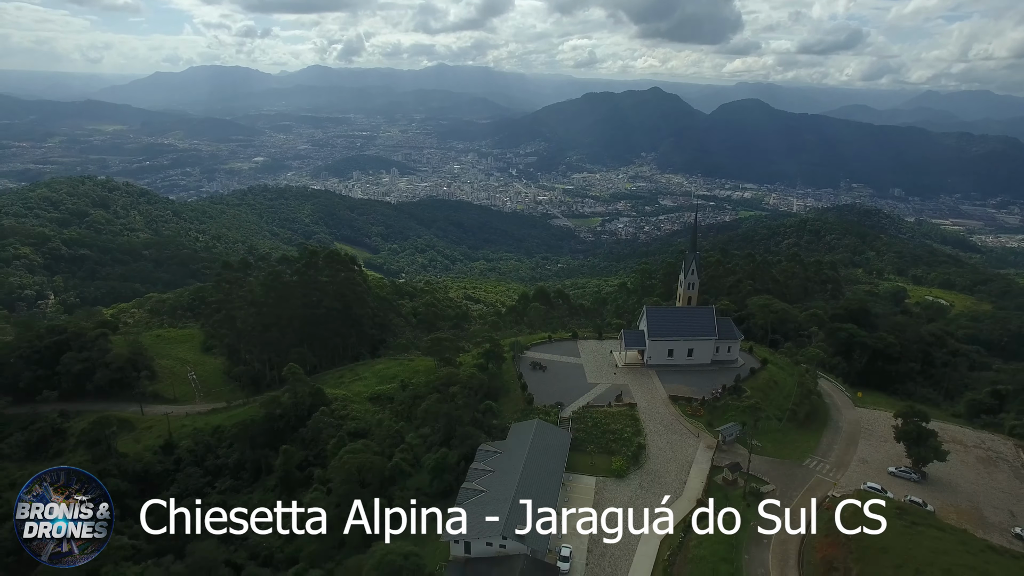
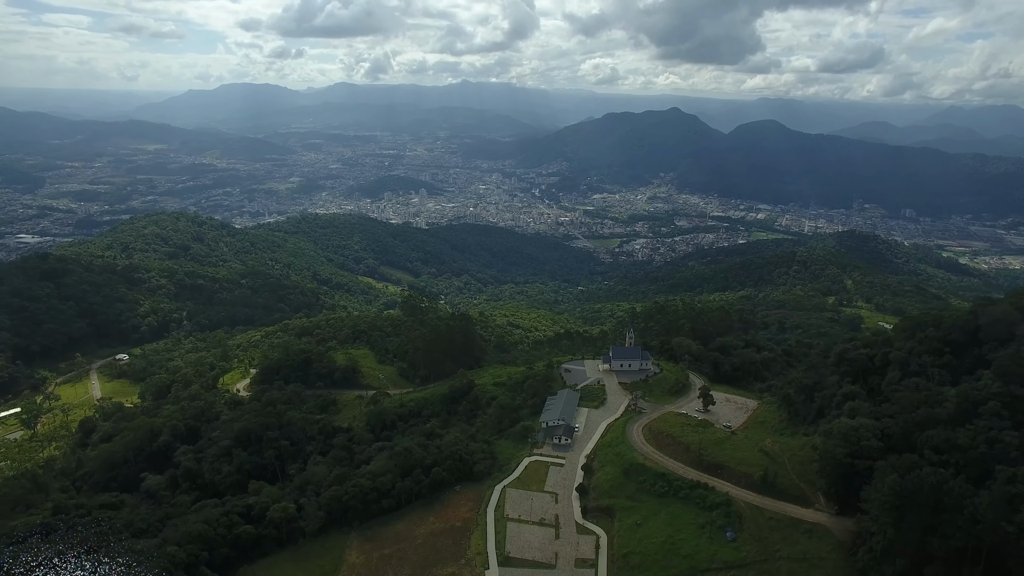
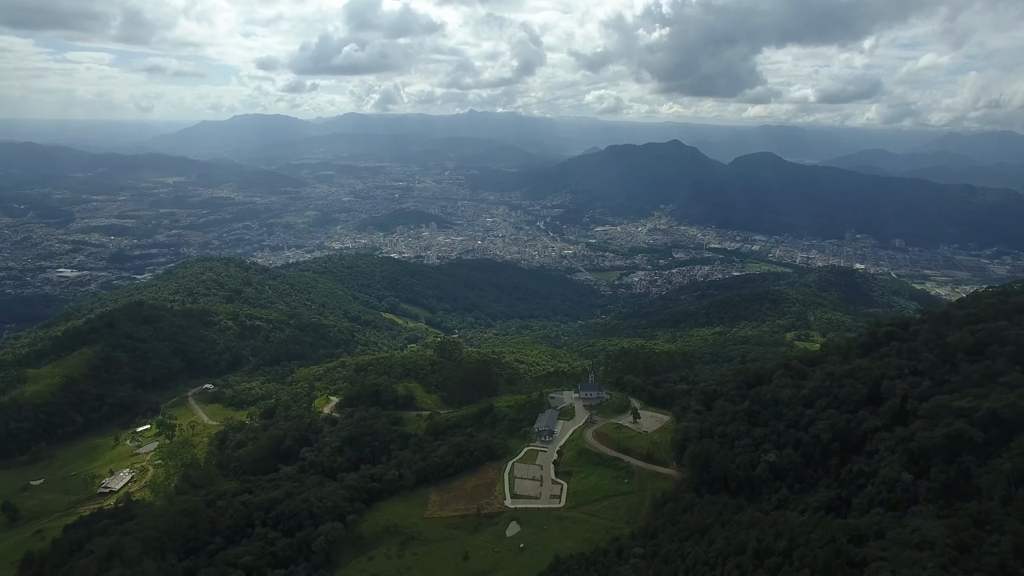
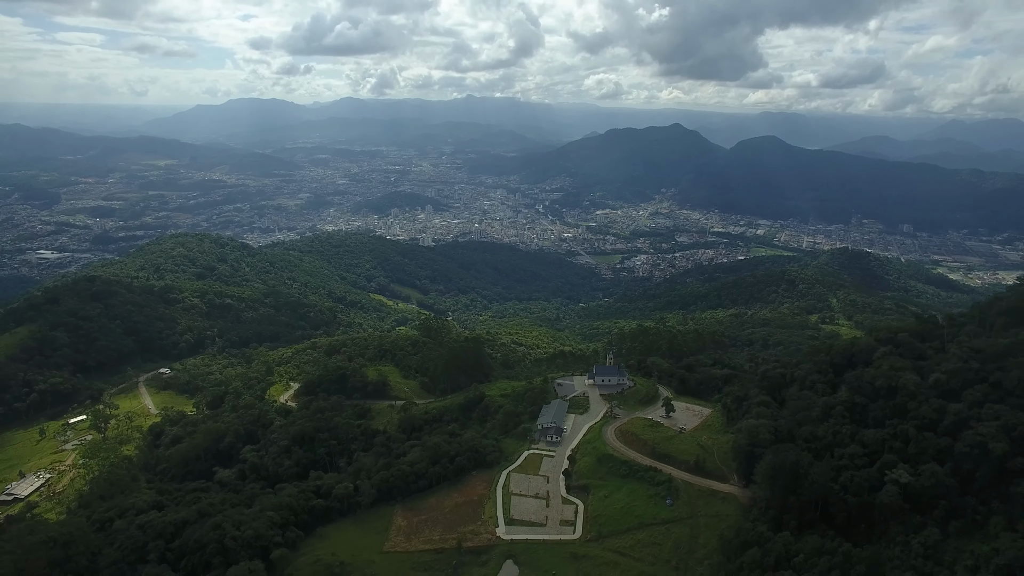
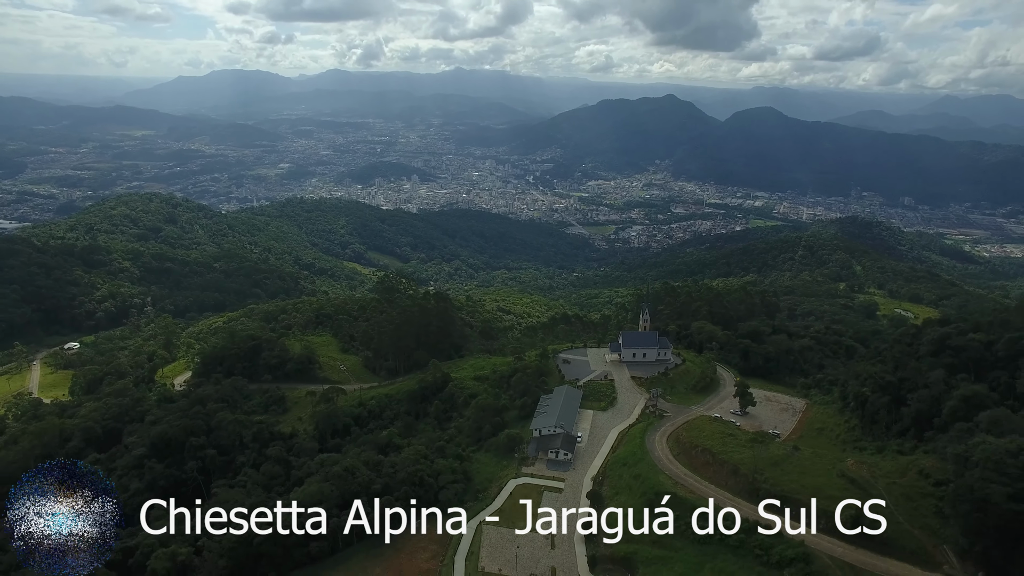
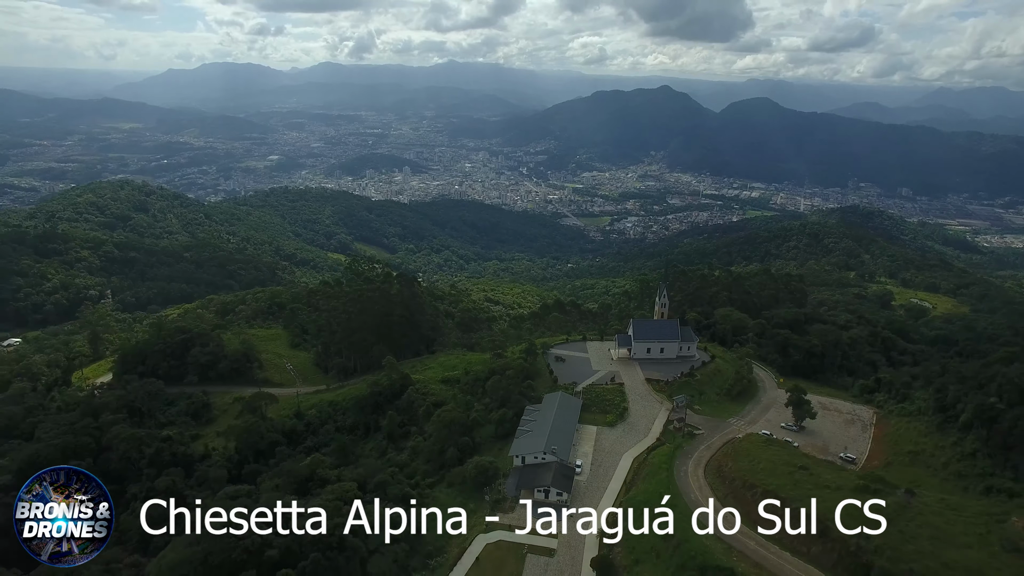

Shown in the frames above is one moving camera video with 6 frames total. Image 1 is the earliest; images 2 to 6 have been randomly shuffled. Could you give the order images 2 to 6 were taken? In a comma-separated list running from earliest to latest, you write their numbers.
6, 5, 2, 4, 3
